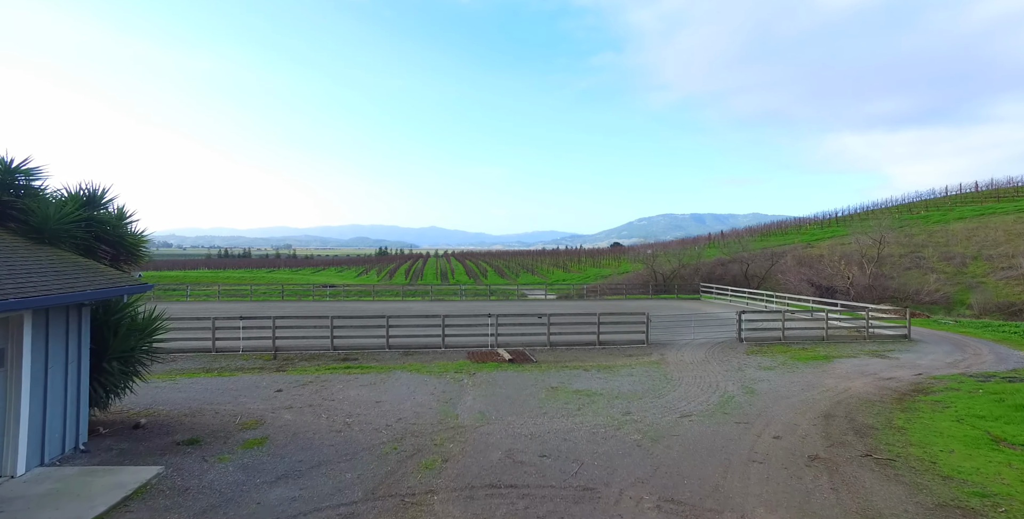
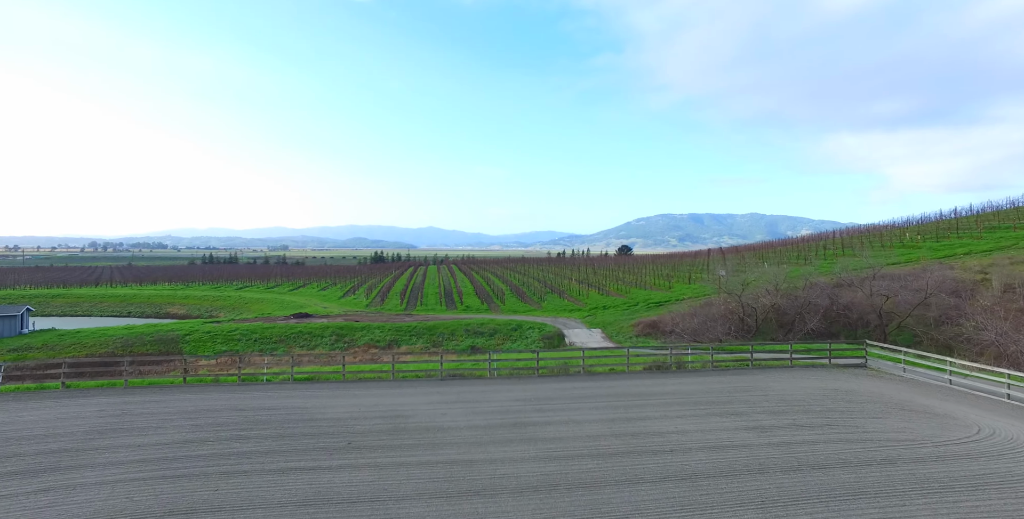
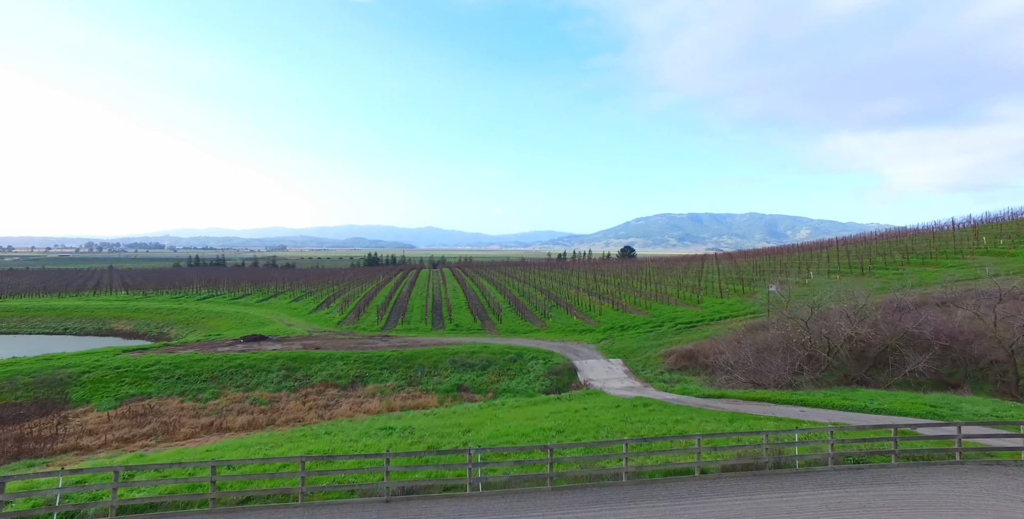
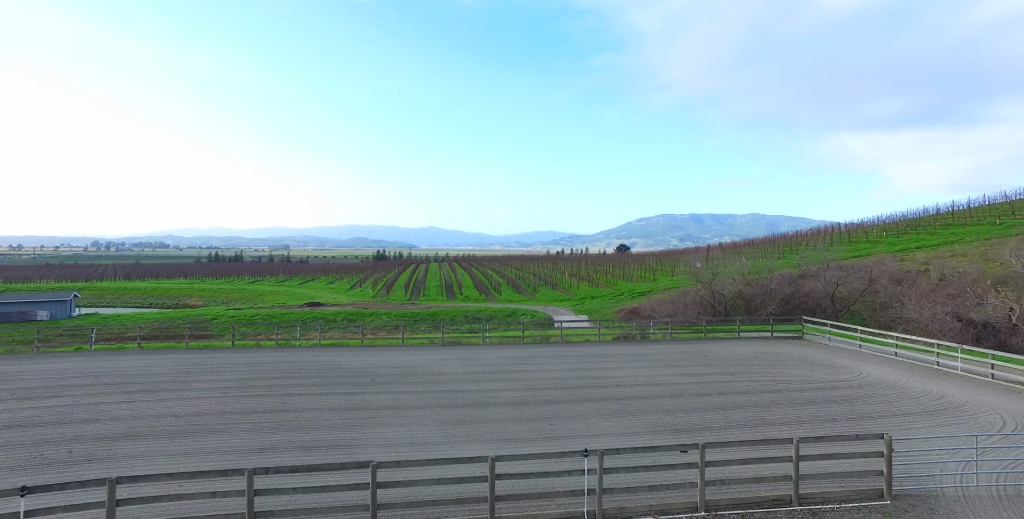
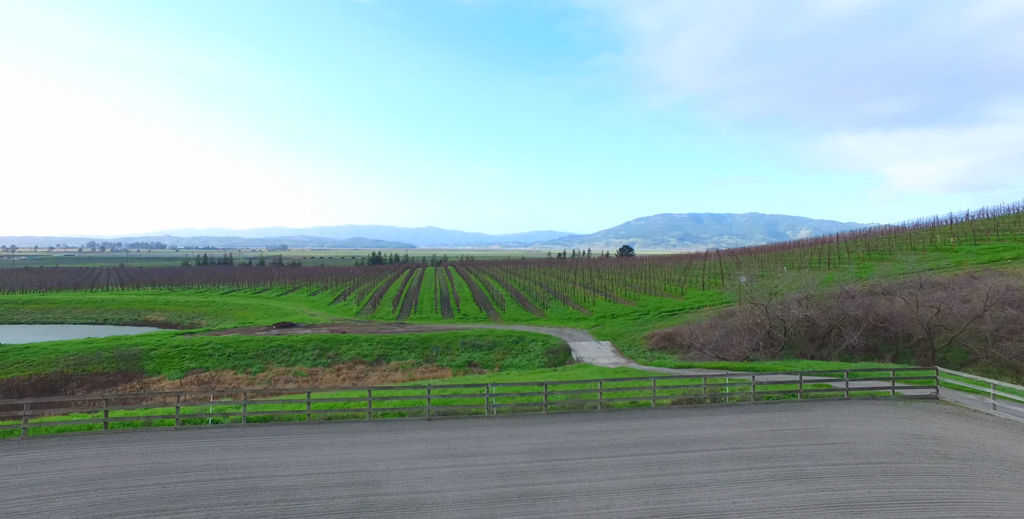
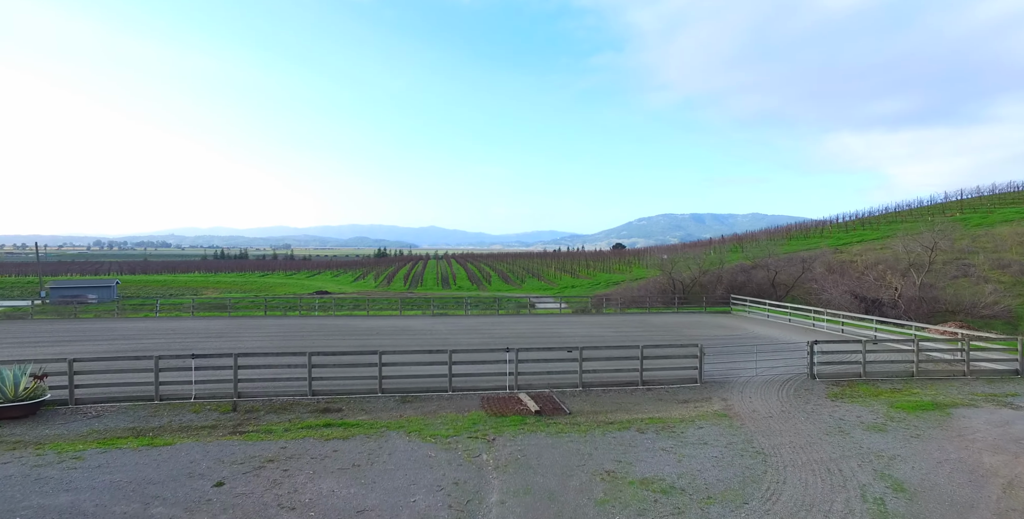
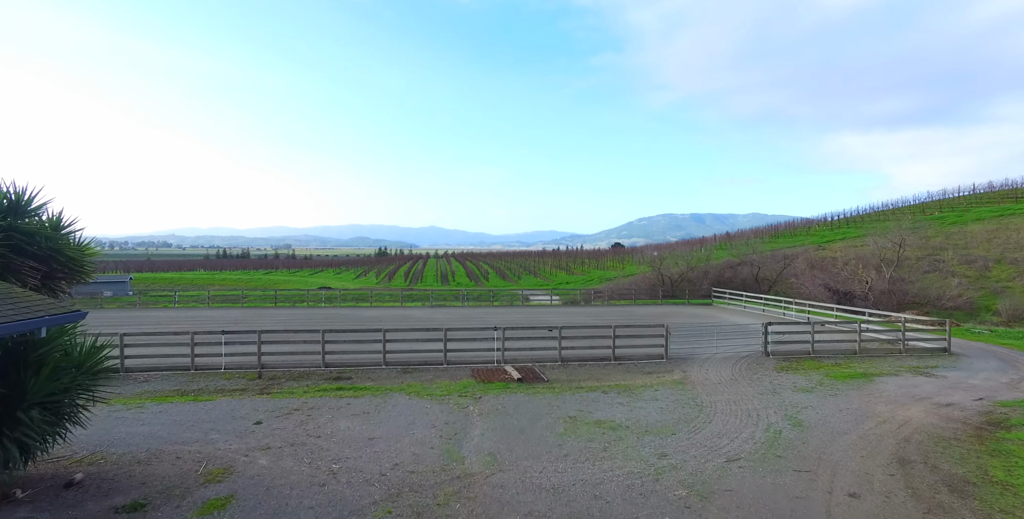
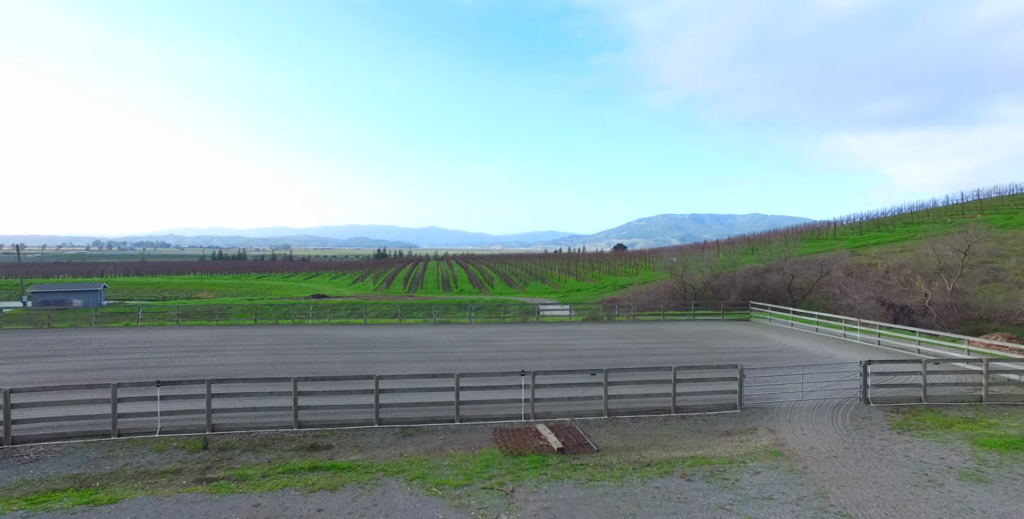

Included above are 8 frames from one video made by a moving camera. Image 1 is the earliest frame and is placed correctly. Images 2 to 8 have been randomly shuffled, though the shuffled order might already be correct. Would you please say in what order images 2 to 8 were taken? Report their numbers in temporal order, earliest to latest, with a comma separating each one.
7, 6, 8, 4, 2, 5, 3
